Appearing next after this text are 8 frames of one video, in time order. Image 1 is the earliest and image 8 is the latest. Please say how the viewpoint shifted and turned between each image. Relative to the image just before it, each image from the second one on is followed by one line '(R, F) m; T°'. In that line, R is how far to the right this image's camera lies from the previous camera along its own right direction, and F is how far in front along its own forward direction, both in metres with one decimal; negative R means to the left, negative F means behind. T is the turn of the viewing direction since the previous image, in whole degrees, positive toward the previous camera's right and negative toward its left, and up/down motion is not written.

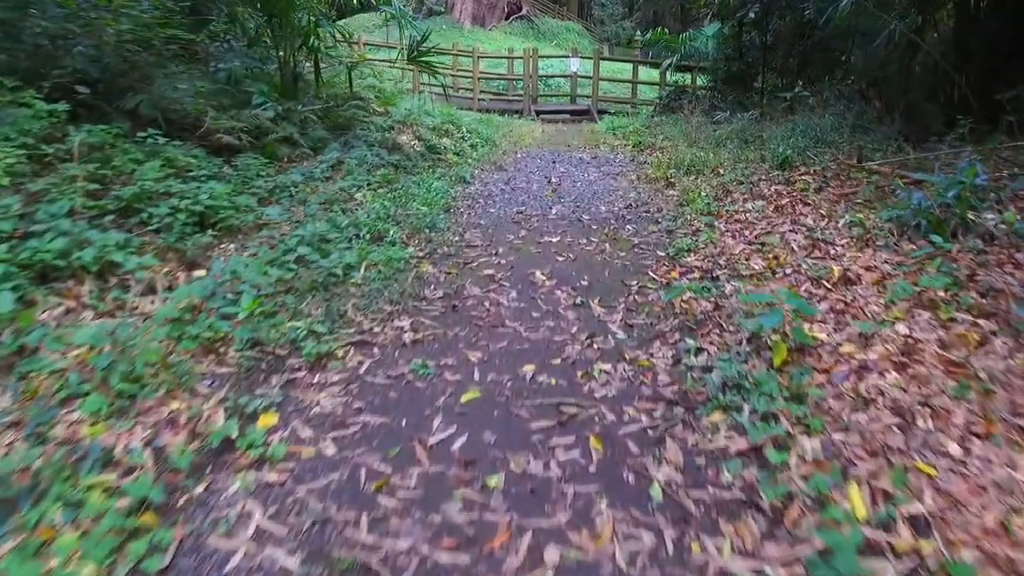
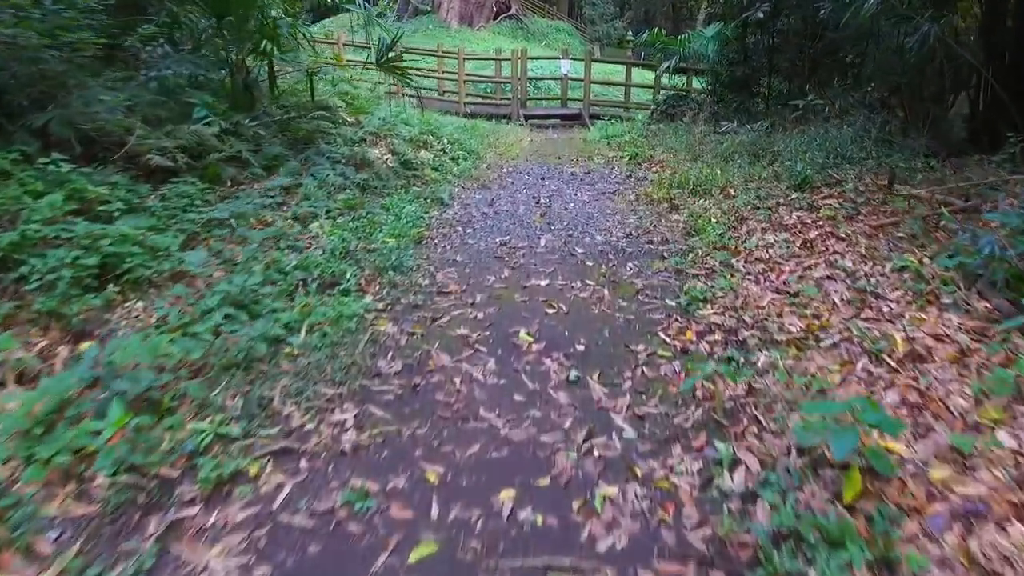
(+0.1, +0.8) m; +1°
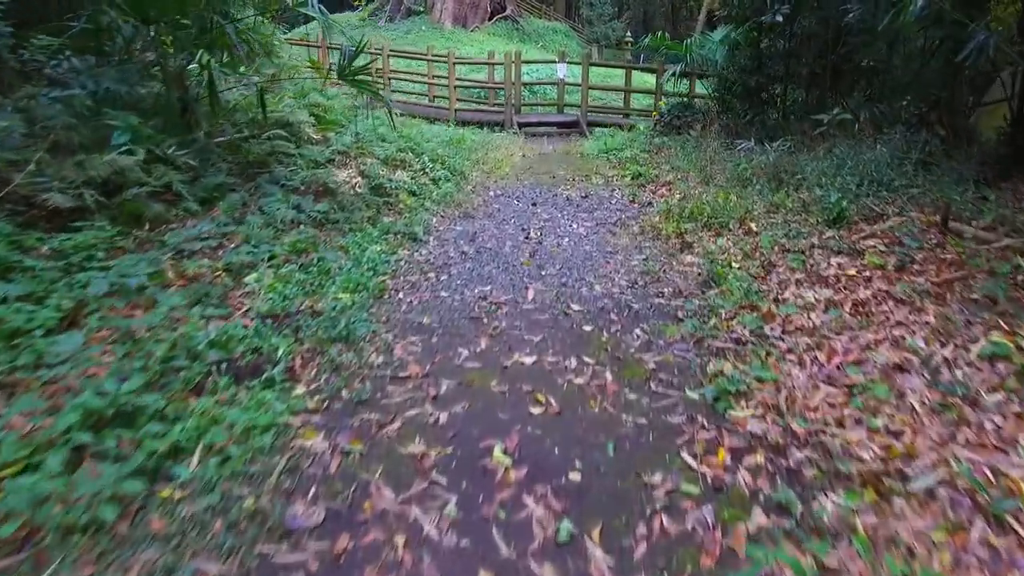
(+0.1, +0.9) m; 0°
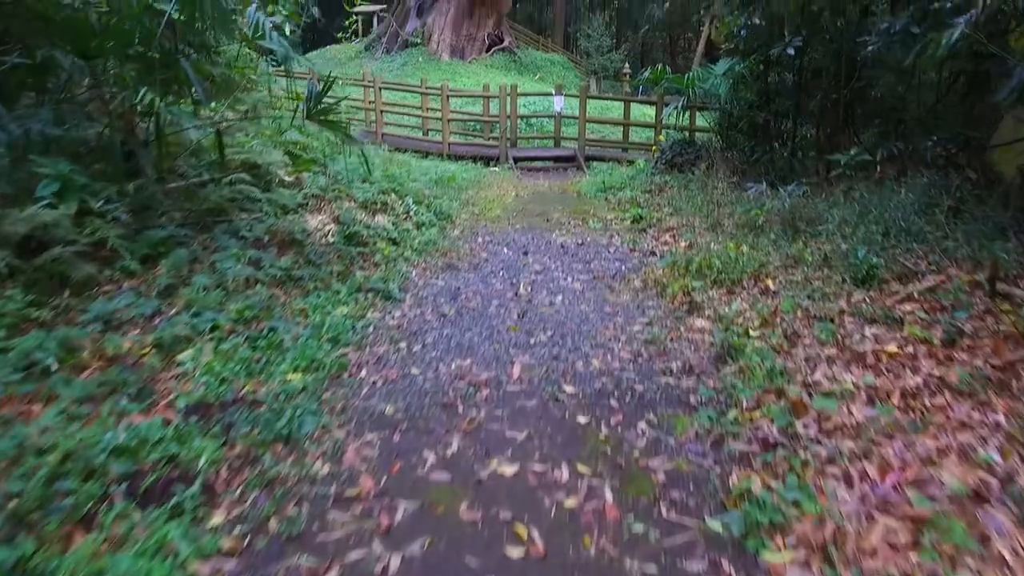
(+0.1, +0.6) m; 0°
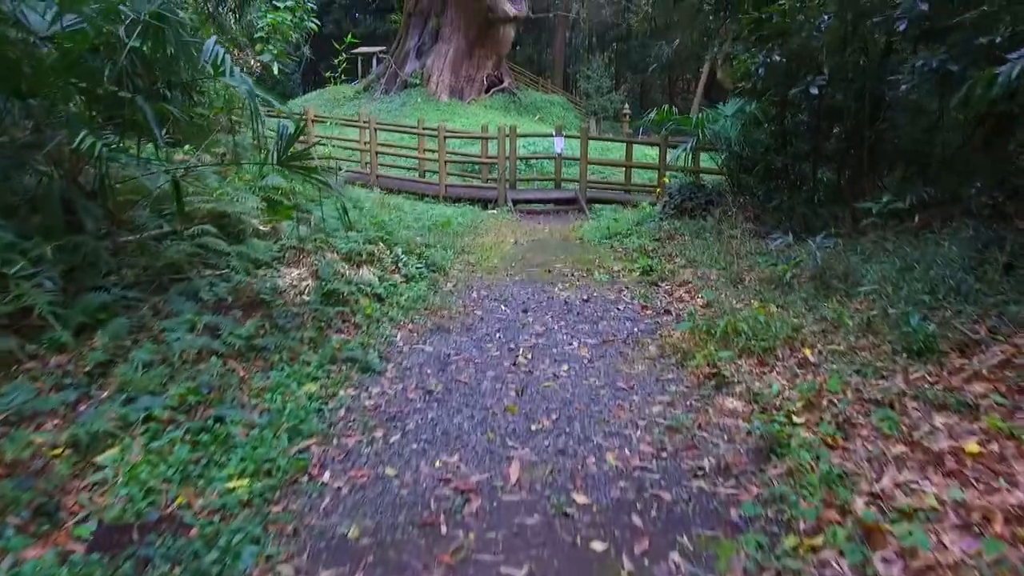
(0.0, +0.6) m; 0°
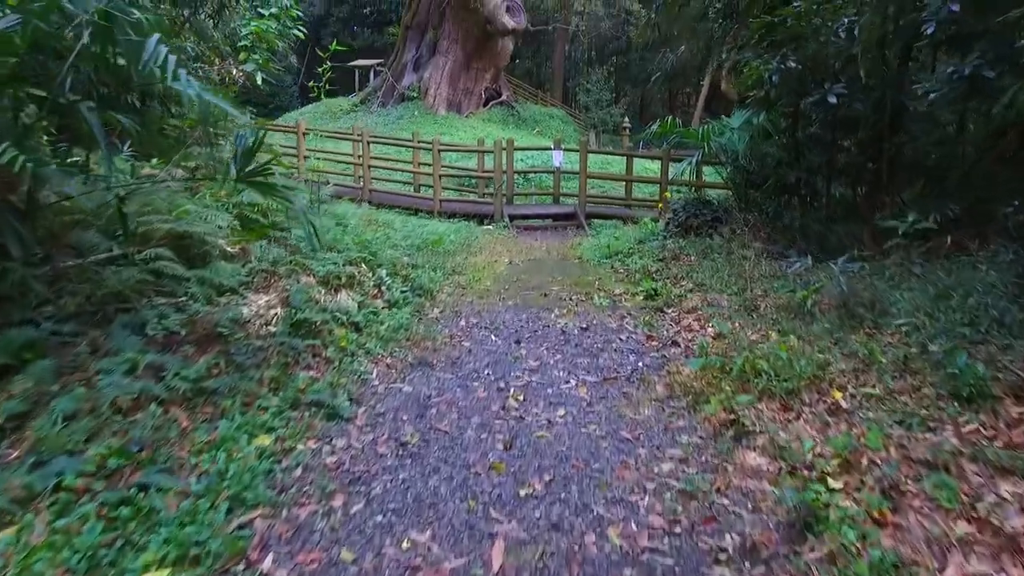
(+0.1, +0.5) m; 0°
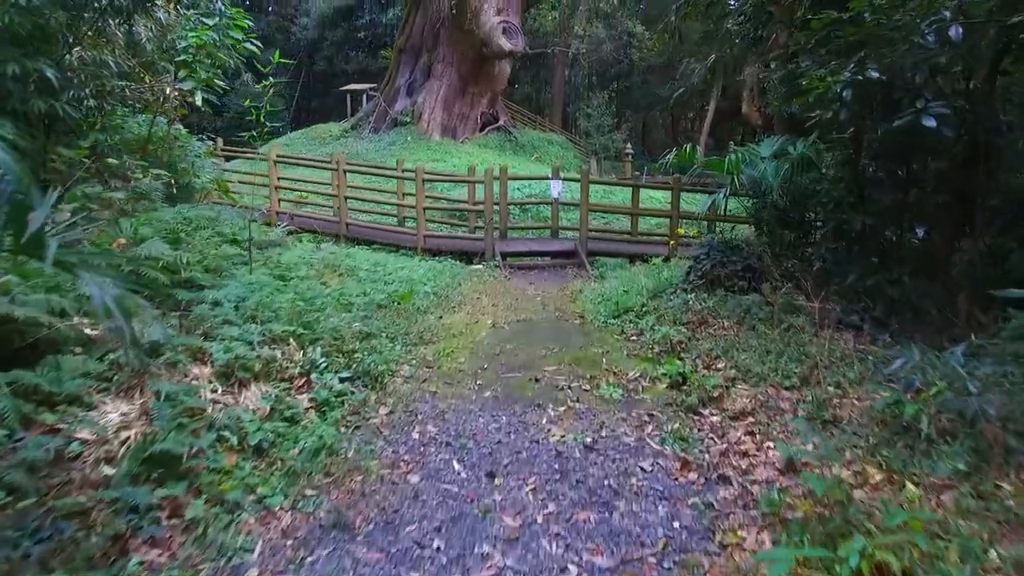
(+0.2, +1.6) m; 0°
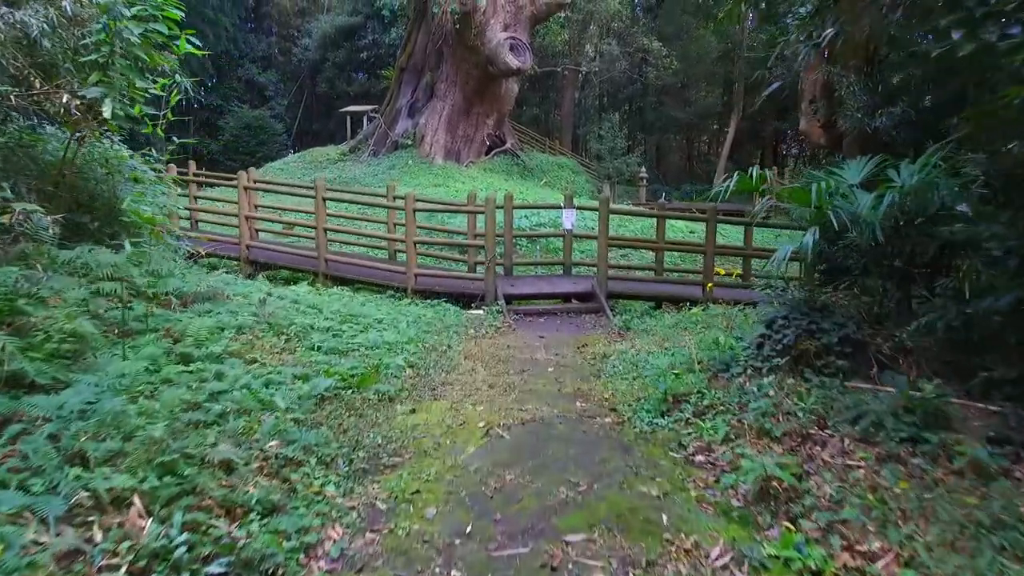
(0.0, +1.9) m; -1°
